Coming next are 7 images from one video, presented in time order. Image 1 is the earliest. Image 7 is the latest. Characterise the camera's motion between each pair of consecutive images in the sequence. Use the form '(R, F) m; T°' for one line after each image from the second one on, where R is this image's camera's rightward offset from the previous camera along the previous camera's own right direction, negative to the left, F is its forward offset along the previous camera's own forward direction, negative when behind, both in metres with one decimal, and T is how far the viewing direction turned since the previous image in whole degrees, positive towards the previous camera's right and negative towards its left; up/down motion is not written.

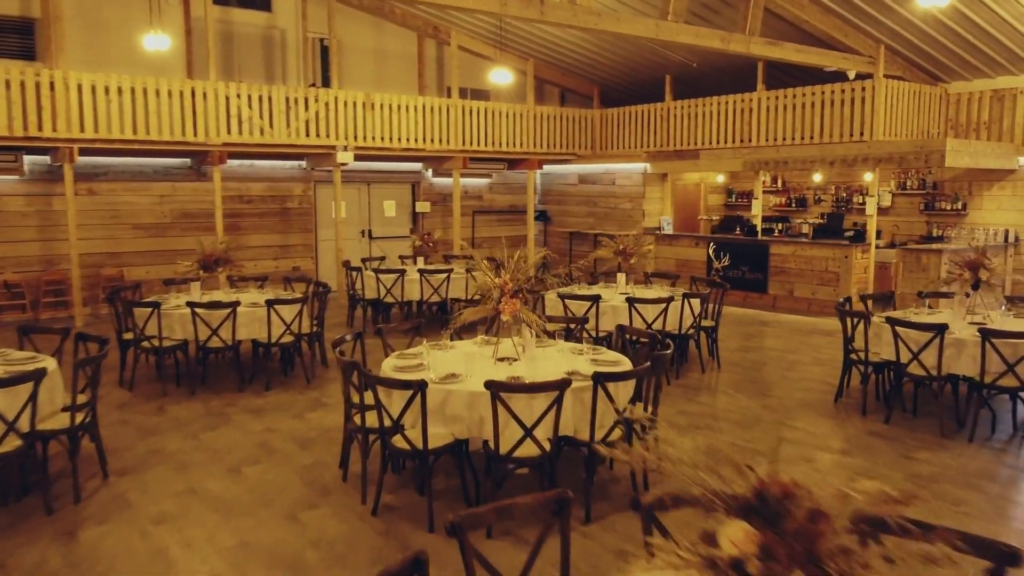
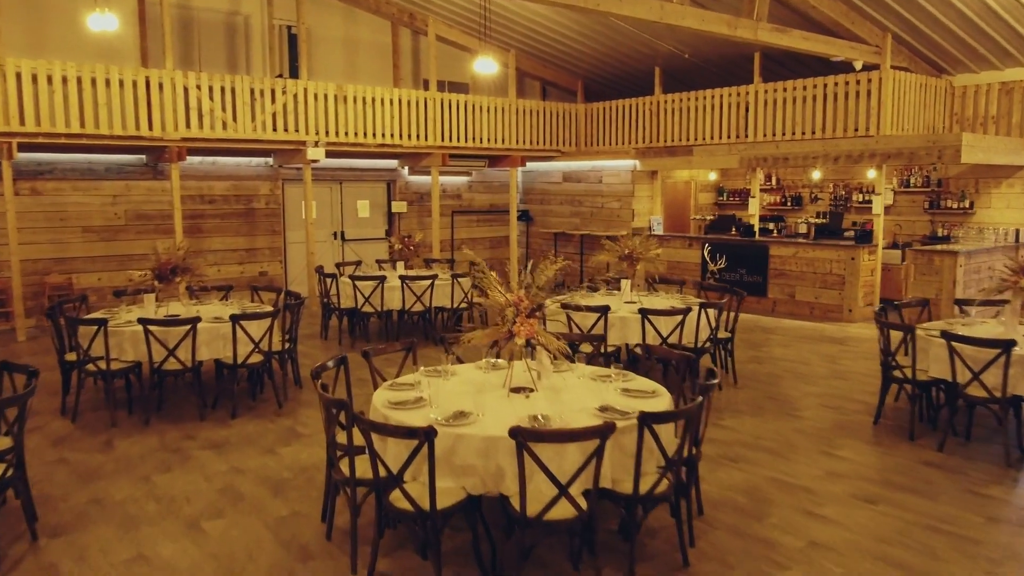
(-0.2, +0.7) m; +2°
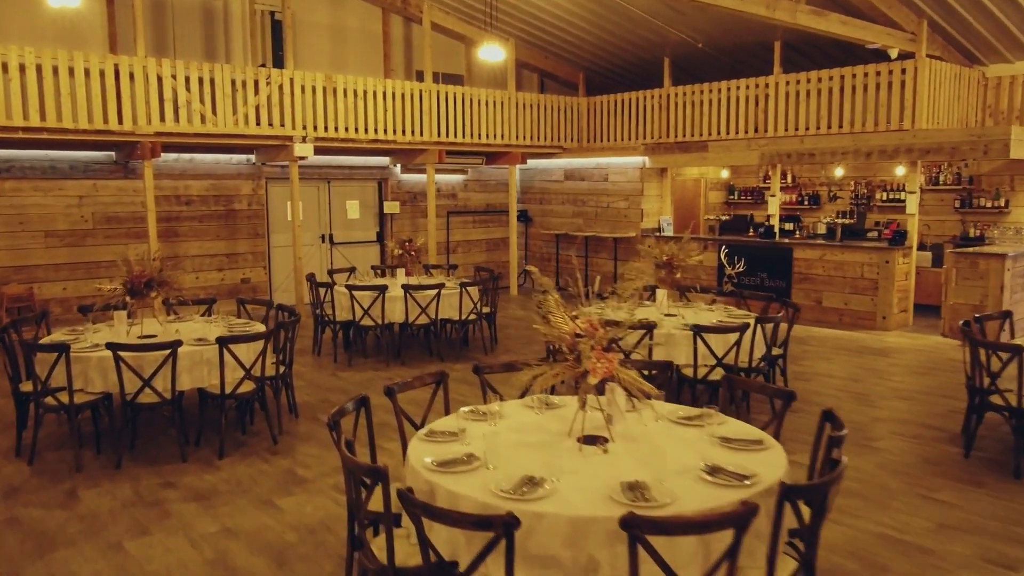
(-0.4, +0.8) m; +2°
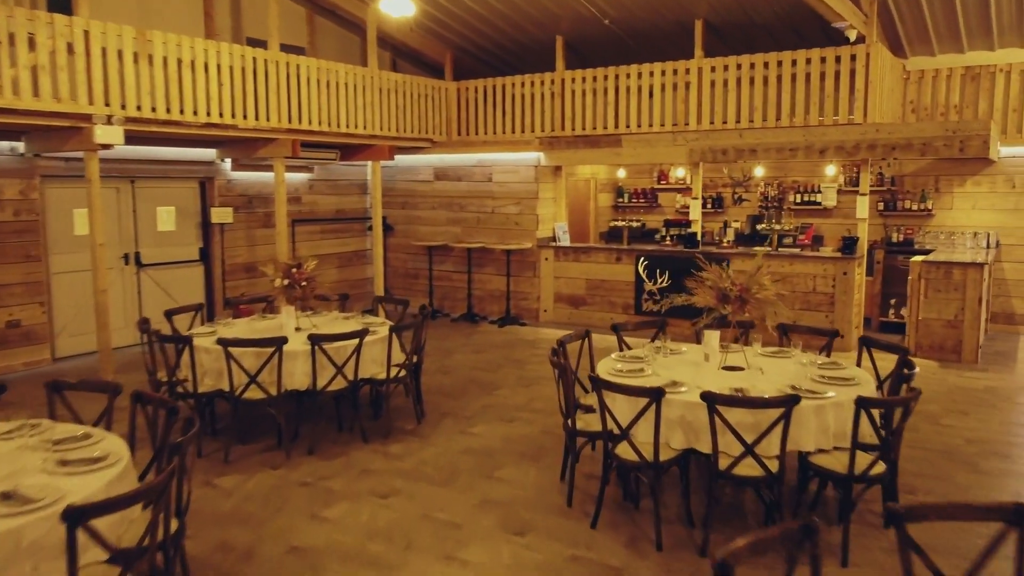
(-1.1, +2.3) m; +16°
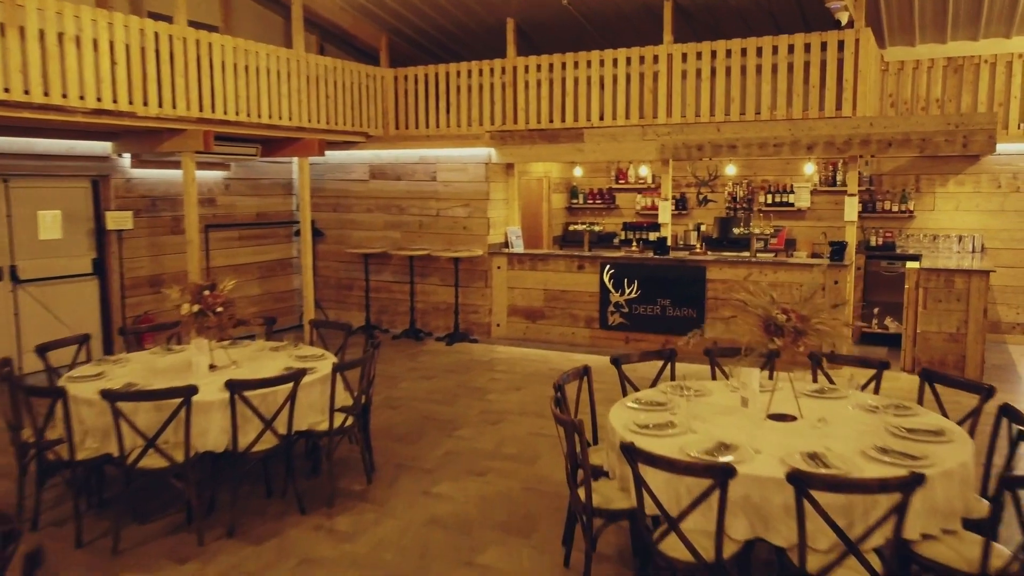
(-0.3, +1.1) m; +5°
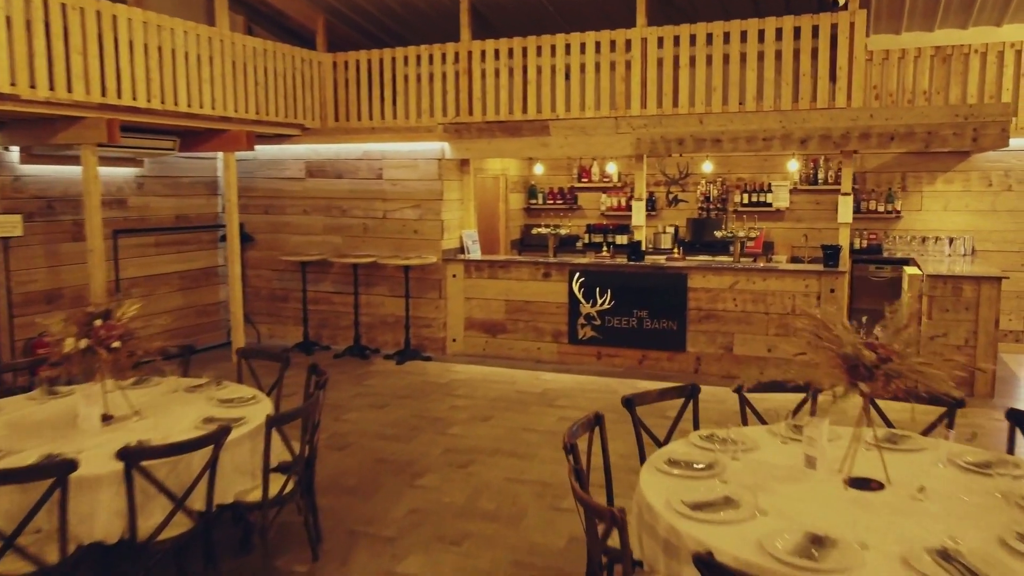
(-0.2, +0.9) m; +4°
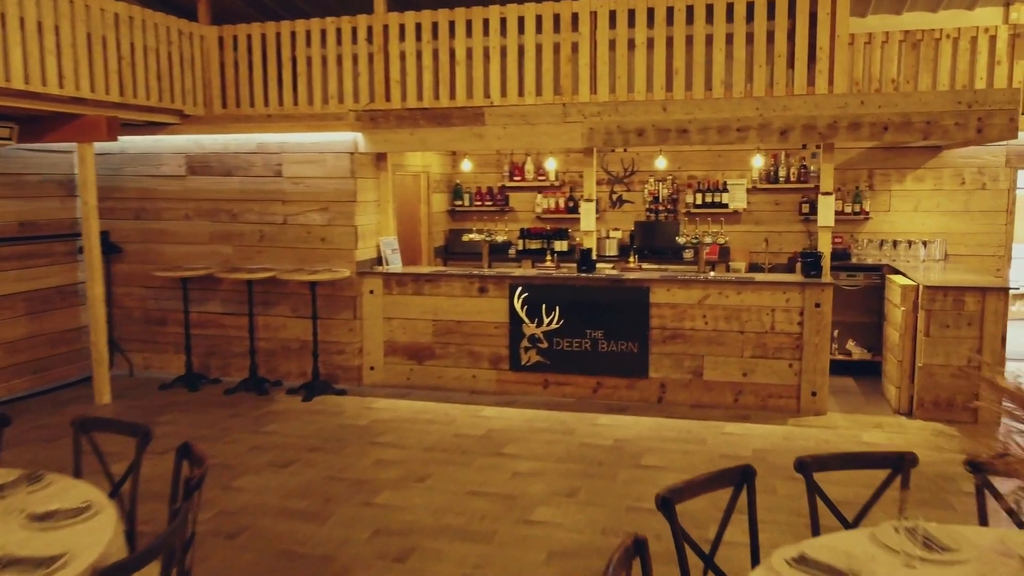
(-0.2, +1.2) m; +7°
